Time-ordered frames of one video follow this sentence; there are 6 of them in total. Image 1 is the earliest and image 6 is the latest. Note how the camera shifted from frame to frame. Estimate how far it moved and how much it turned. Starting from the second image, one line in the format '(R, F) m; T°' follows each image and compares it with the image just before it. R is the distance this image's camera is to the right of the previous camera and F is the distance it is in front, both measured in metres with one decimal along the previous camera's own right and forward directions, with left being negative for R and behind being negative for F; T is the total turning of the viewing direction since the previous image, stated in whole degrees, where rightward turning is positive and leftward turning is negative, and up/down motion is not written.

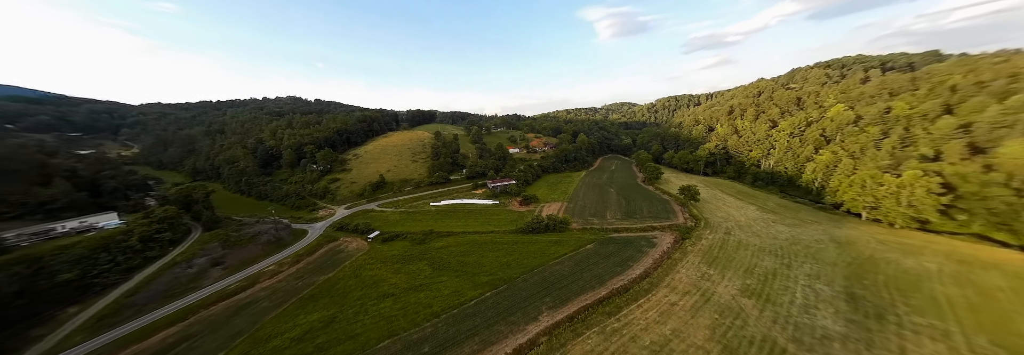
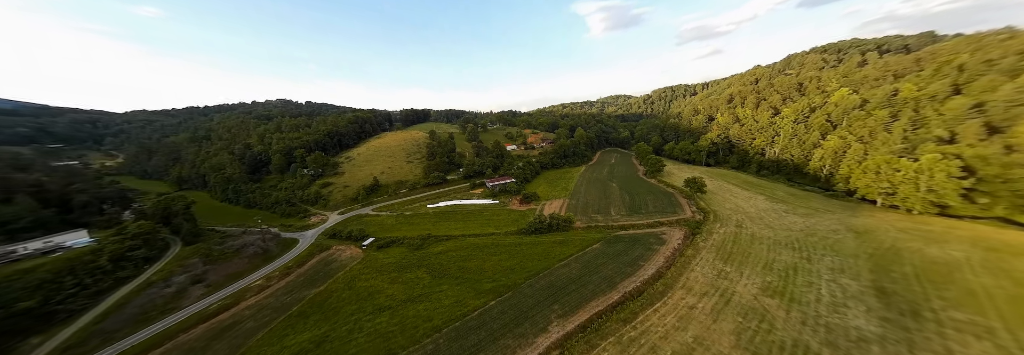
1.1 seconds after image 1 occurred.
(-0.5, +1.6) m; +1°
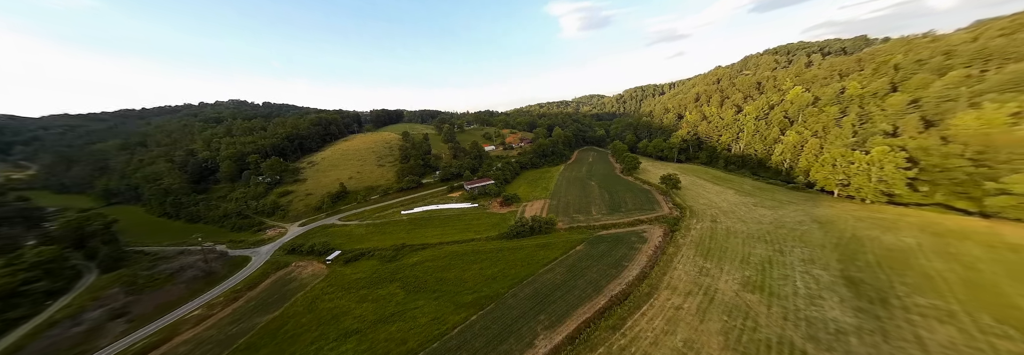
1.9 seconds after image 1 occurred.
(+0.1, +1.5) m; +5°
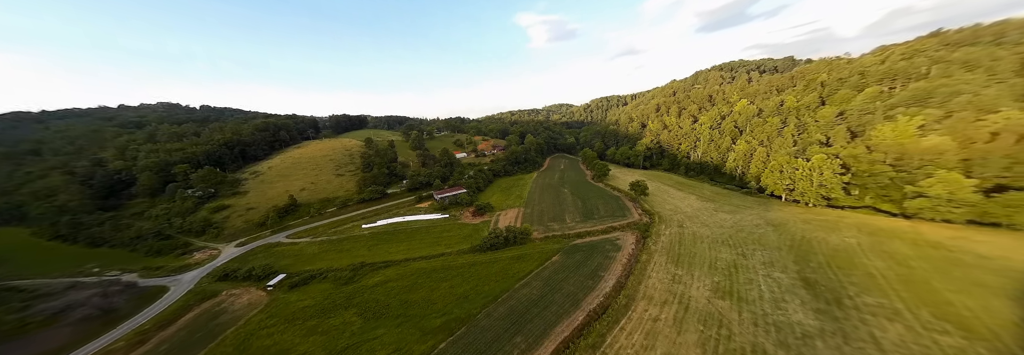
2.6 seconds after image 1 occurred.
(+0.2, +1.4) m; +6°
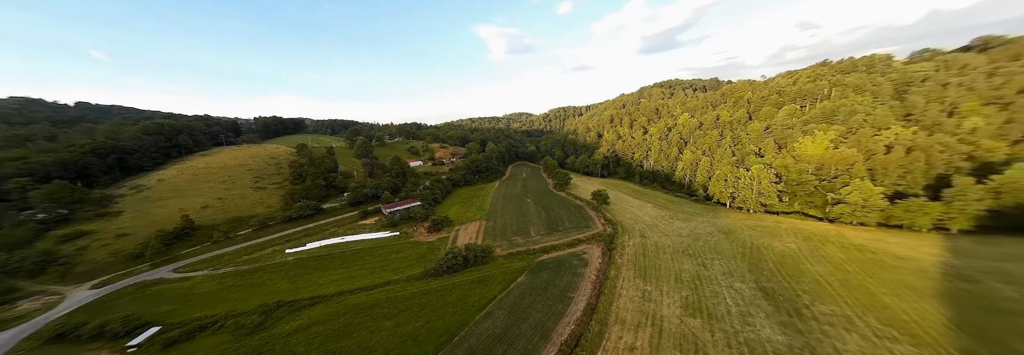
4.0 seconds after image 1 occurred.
(+0.2, +2.8) m; +9°
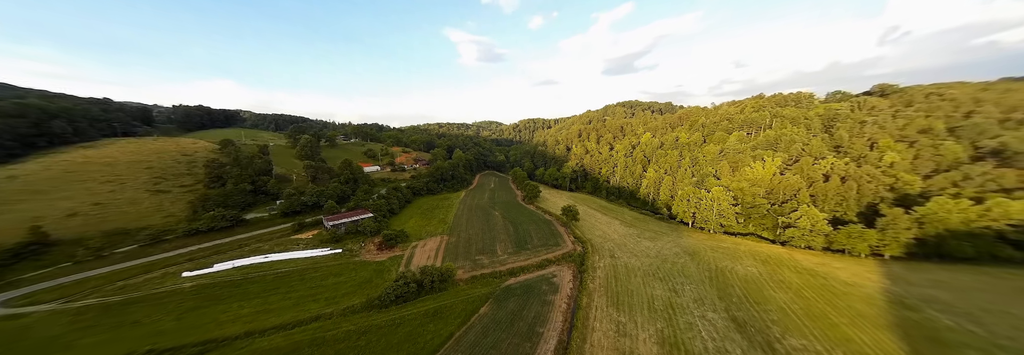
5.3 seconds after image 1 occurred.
(+0.1, +2.7) m; +8°
